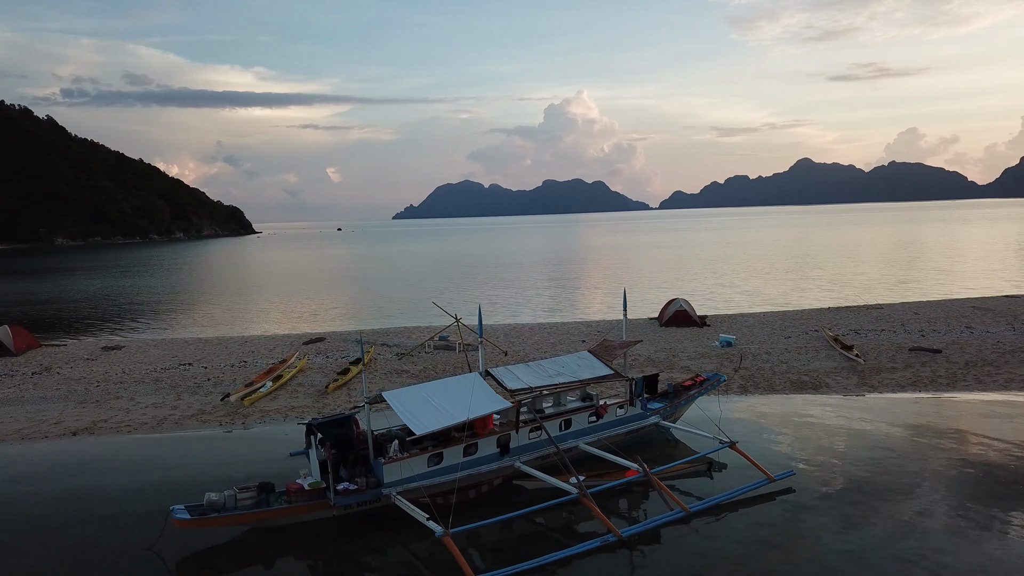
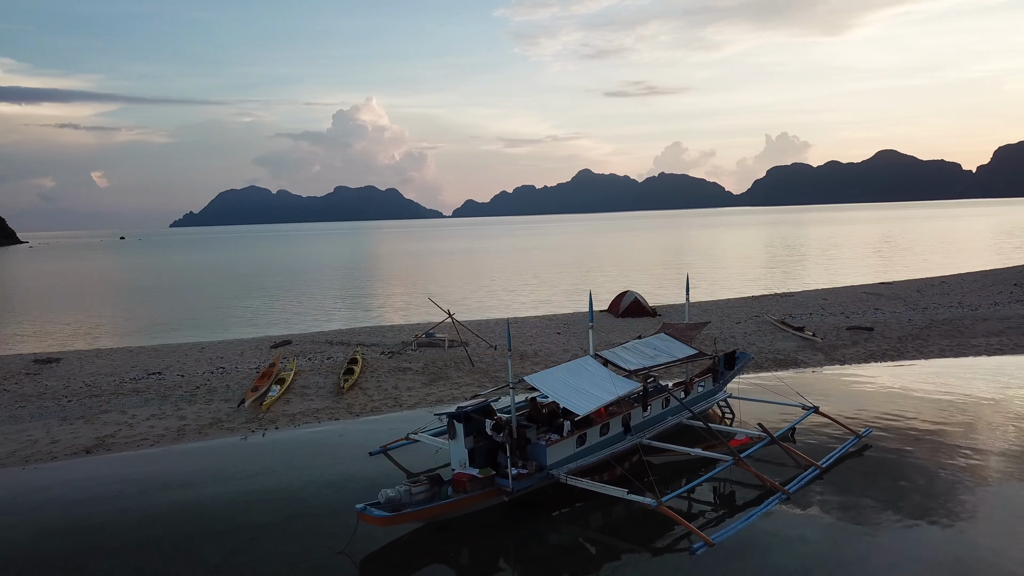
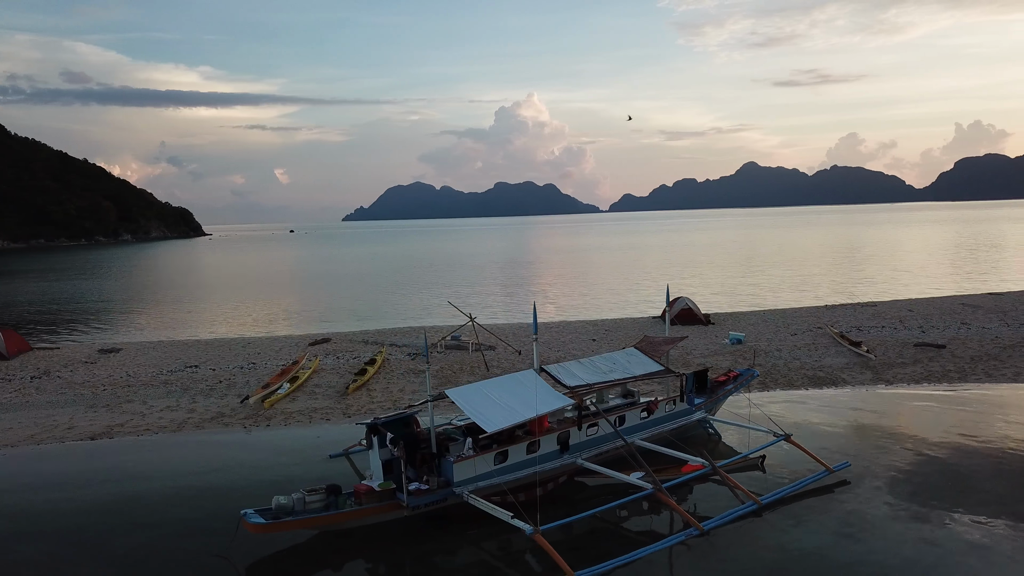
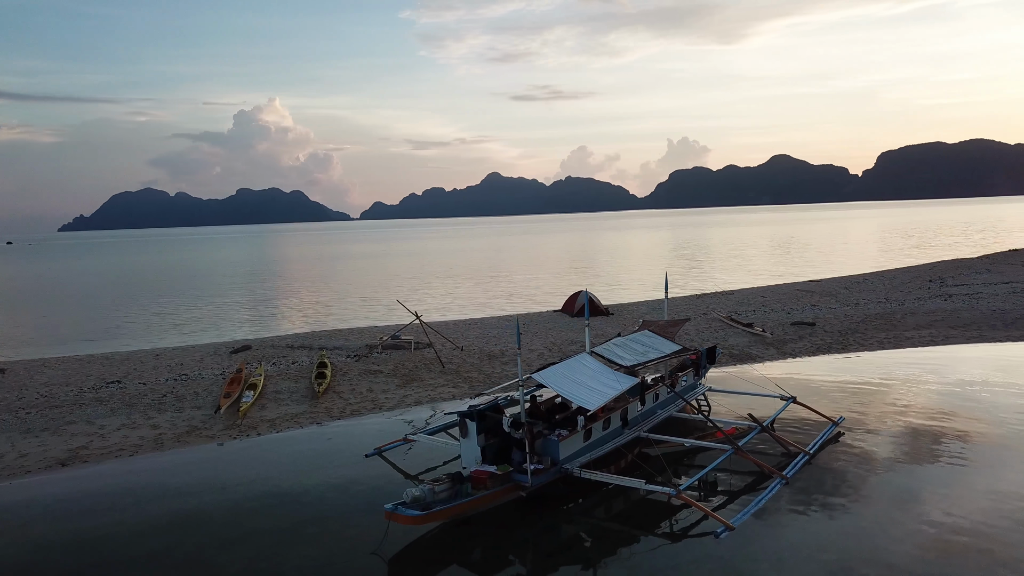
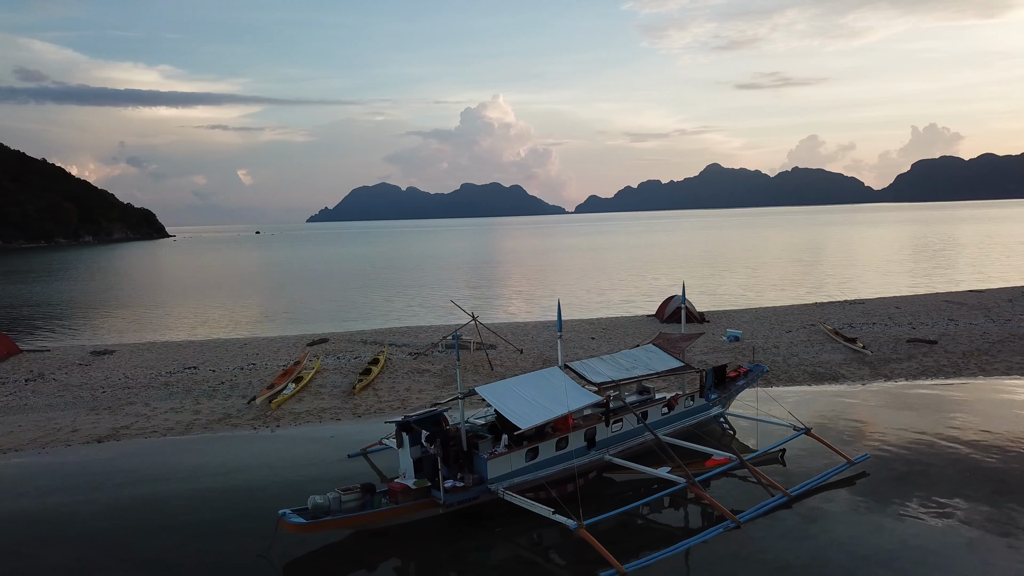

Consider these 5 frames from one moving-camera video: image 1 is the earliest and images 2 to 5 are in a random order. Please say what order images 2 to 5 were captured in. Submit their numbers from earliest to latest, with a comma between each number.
3, 5, 2, 4
